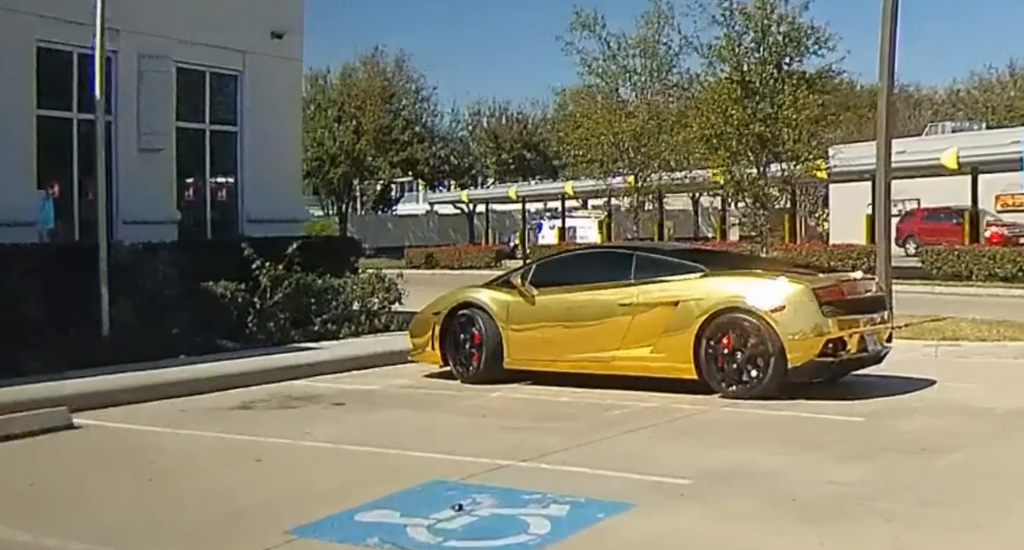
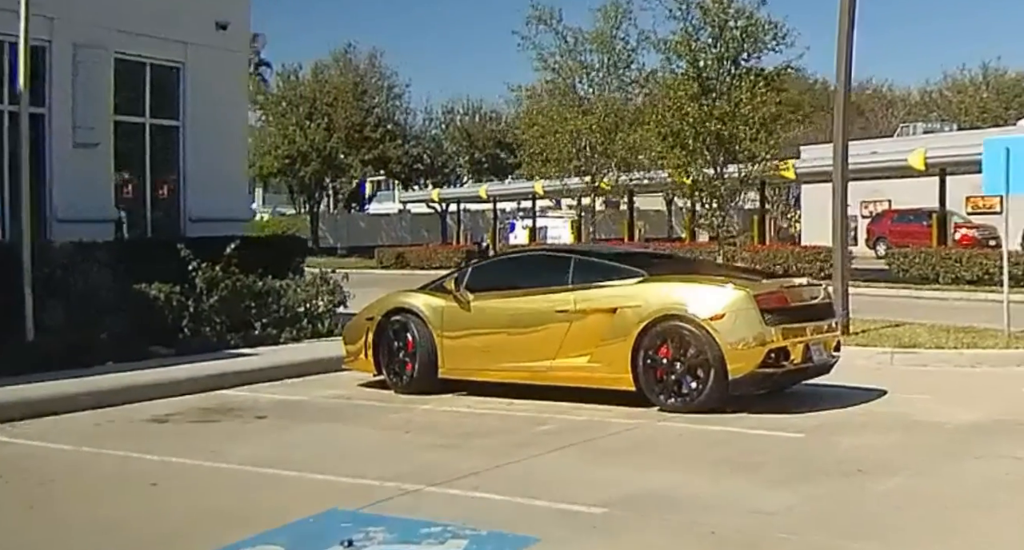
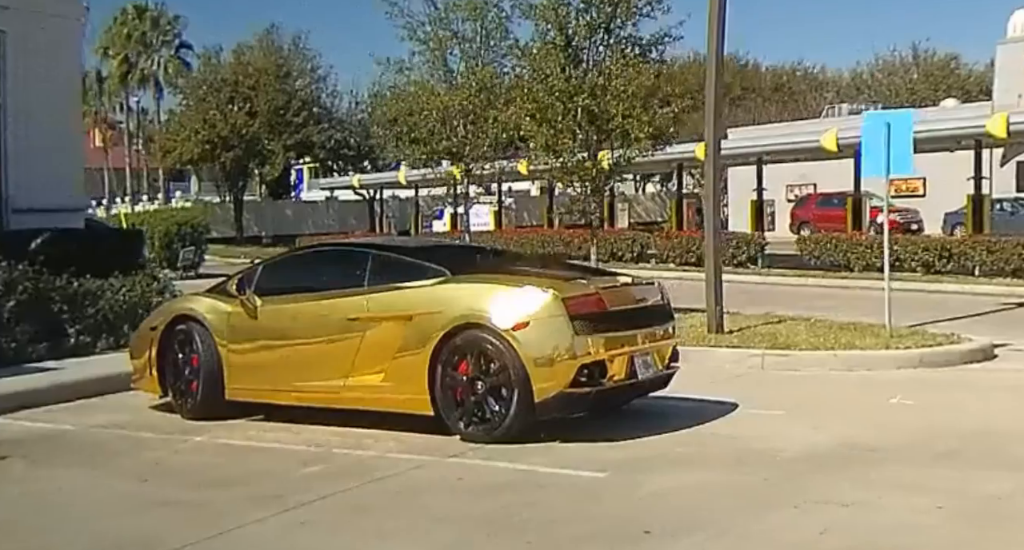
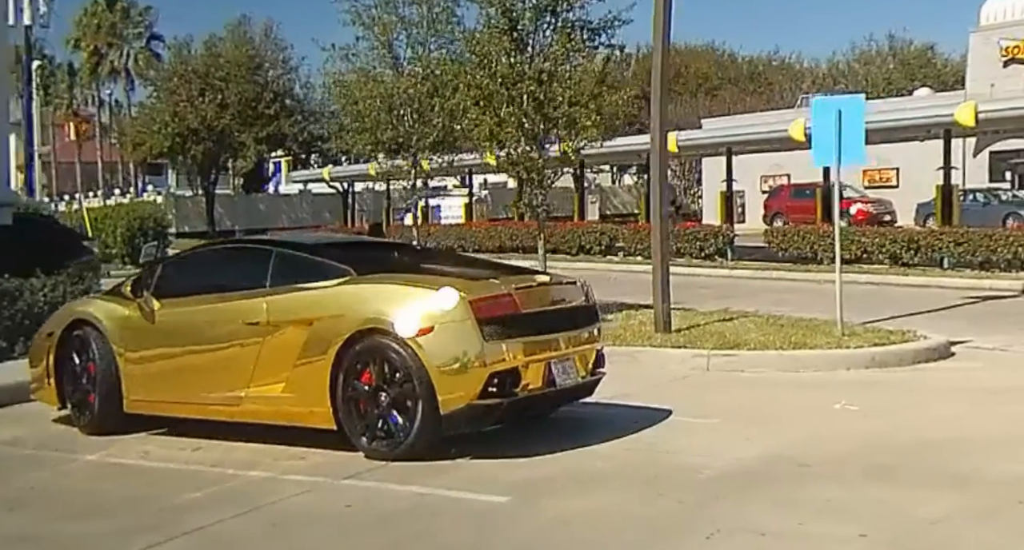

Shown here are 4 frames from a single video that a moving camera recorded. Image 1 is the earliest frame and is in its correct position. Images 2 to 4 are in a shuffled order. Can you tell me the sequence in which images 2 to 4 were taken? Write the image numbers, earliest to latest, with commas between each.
2, 3, 4
